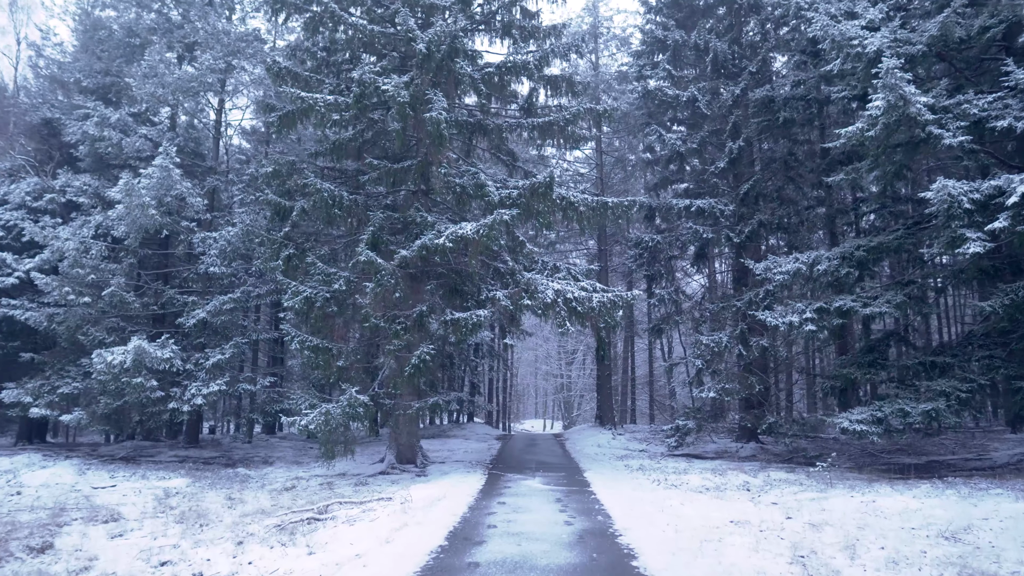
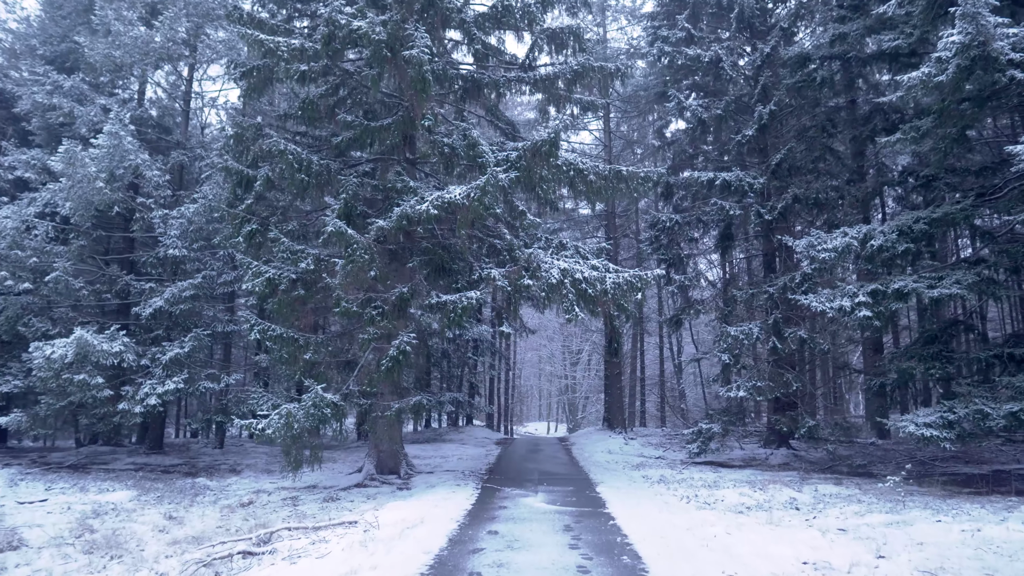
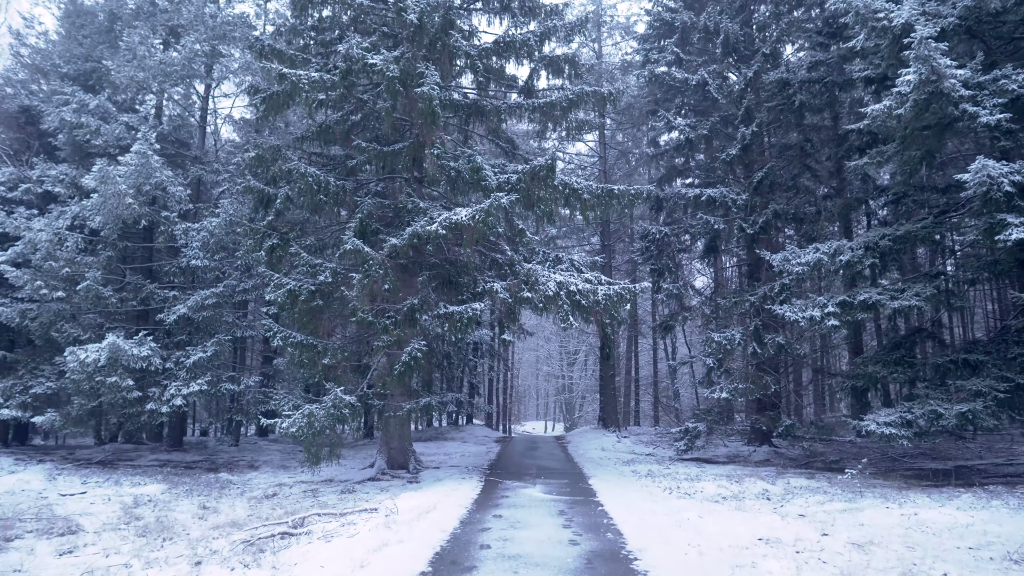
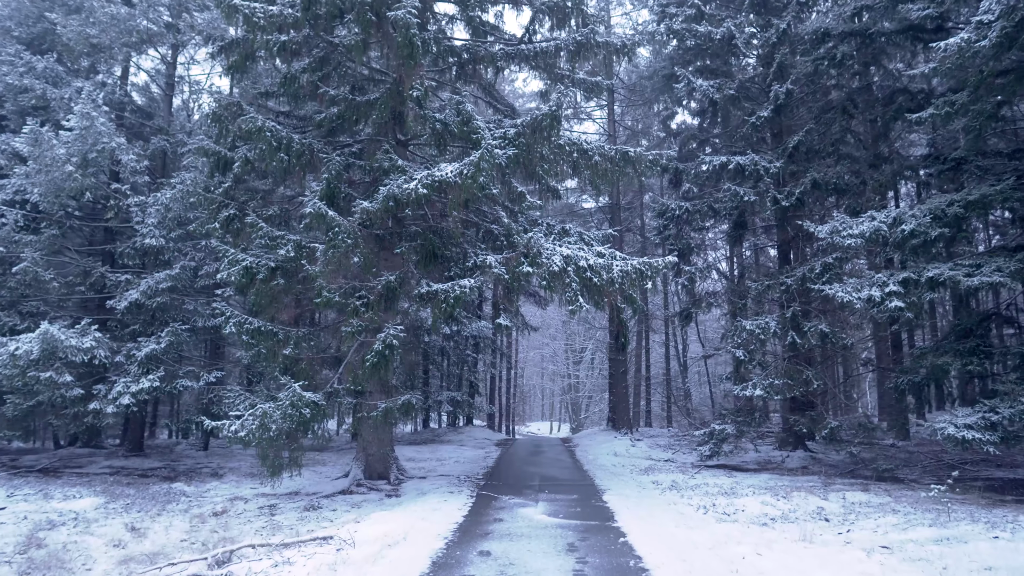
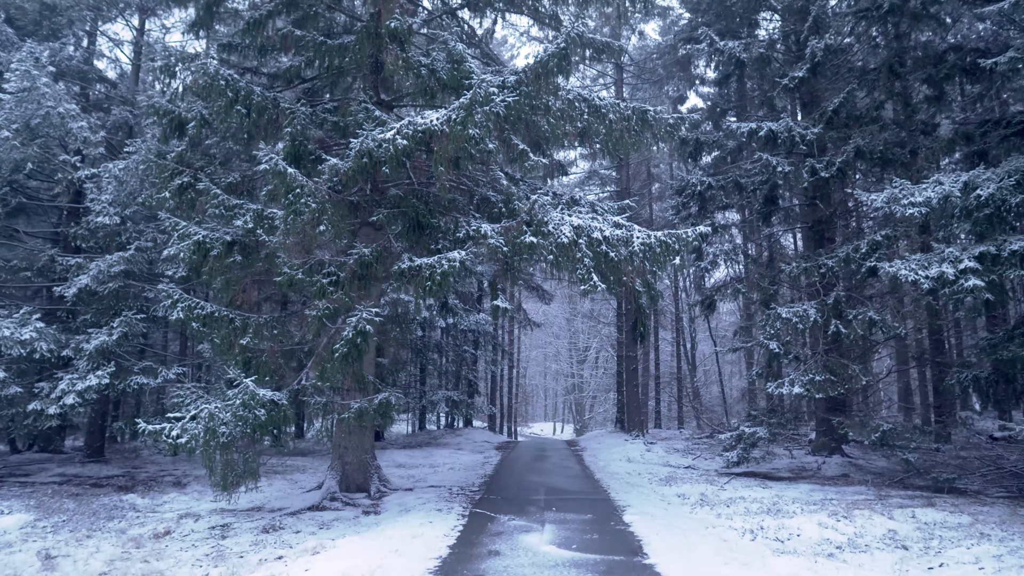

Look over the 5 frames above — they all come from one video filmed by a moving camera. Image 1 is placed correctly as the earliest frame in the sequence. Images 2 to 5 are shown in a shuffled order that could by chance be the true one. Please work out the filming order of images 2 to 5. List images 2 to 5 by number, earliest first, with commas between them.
3, 2, 4, 5
